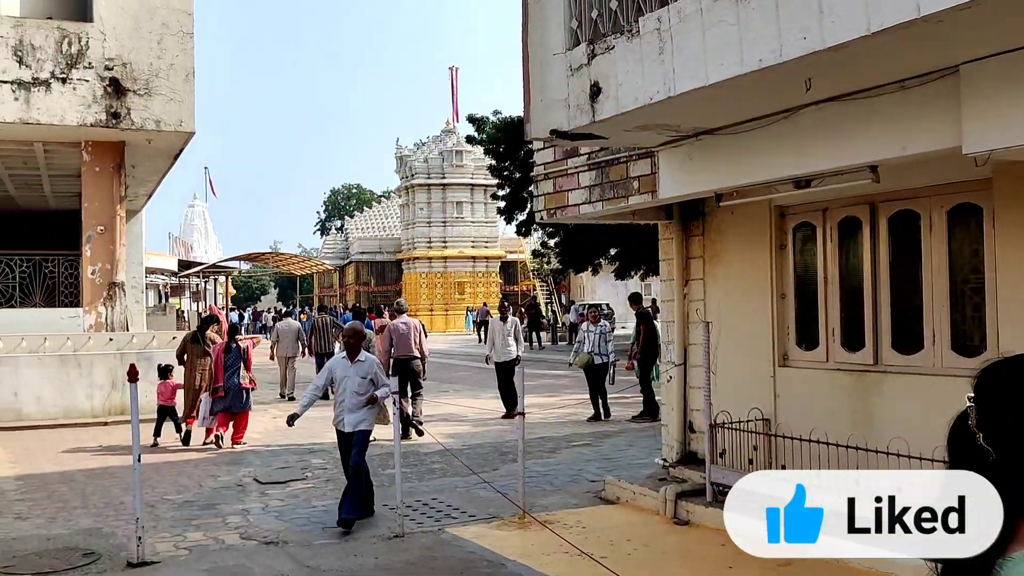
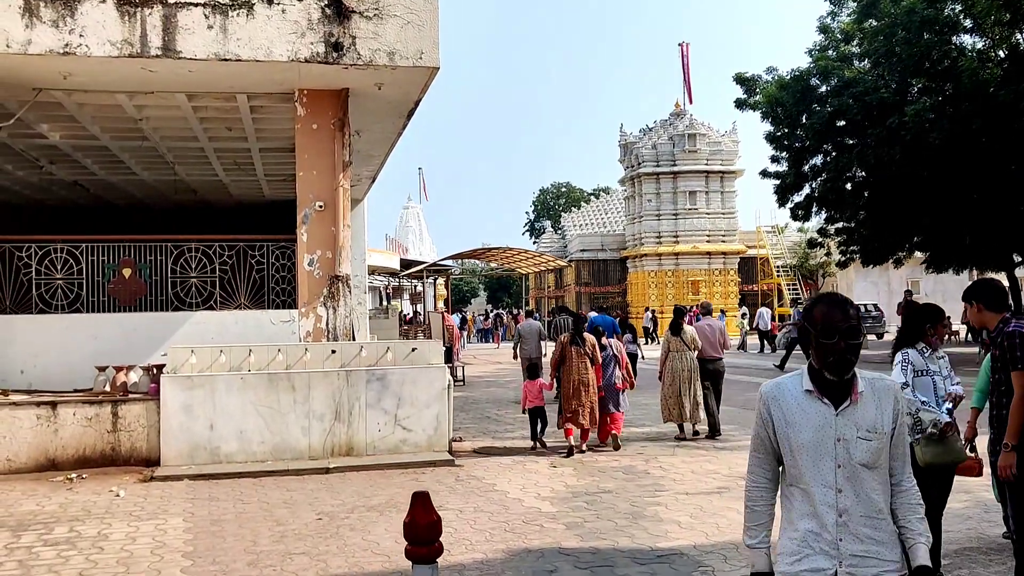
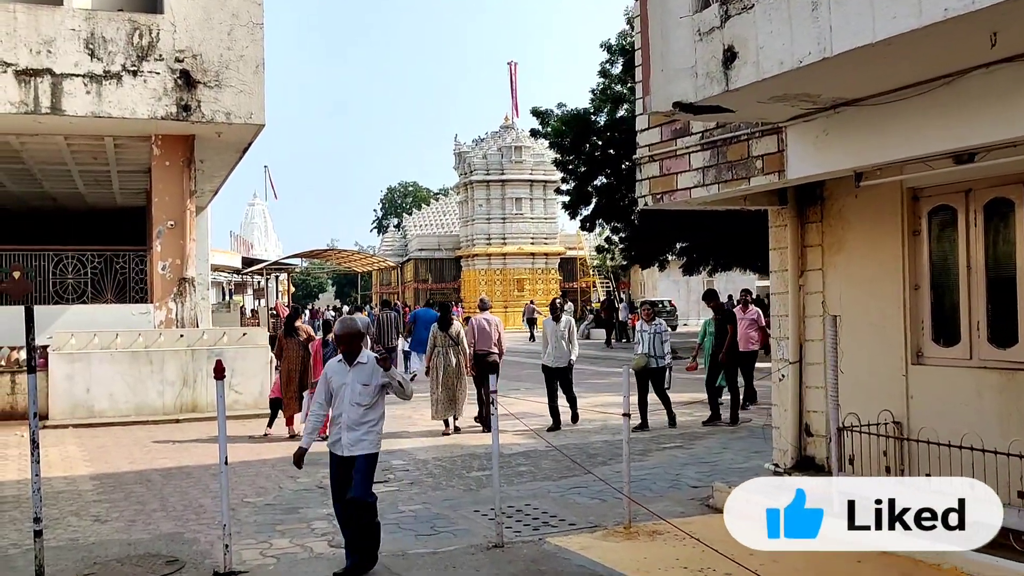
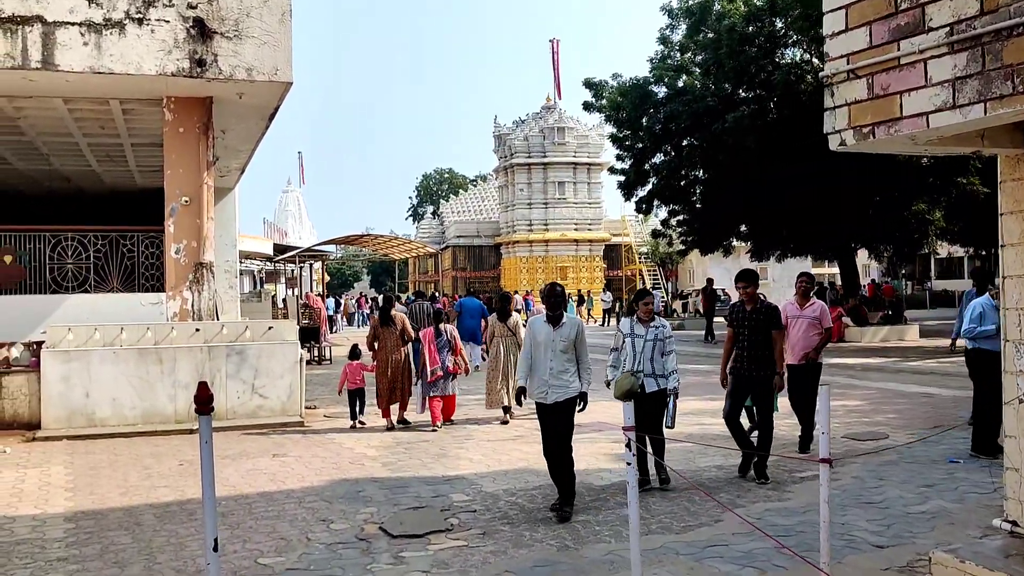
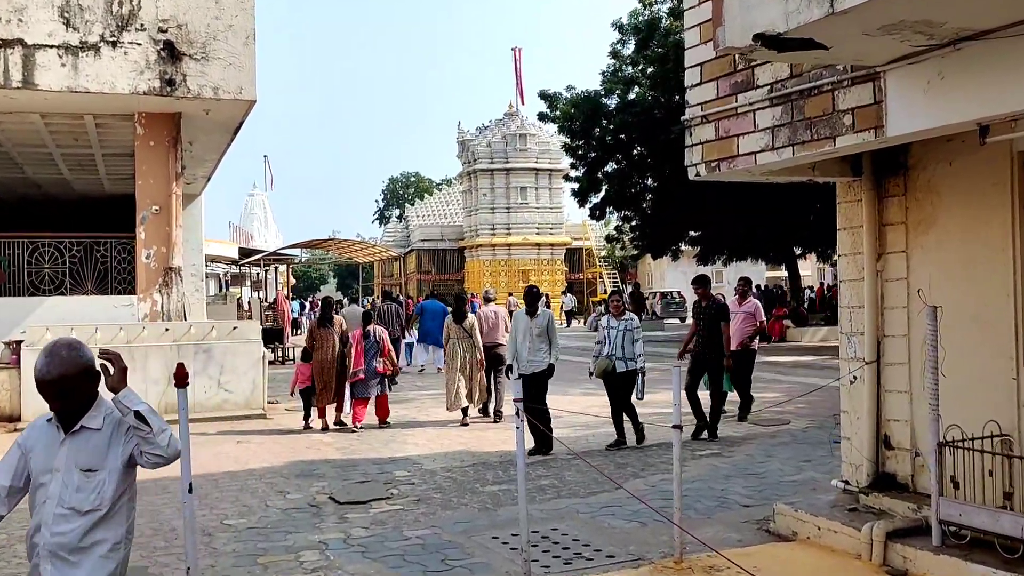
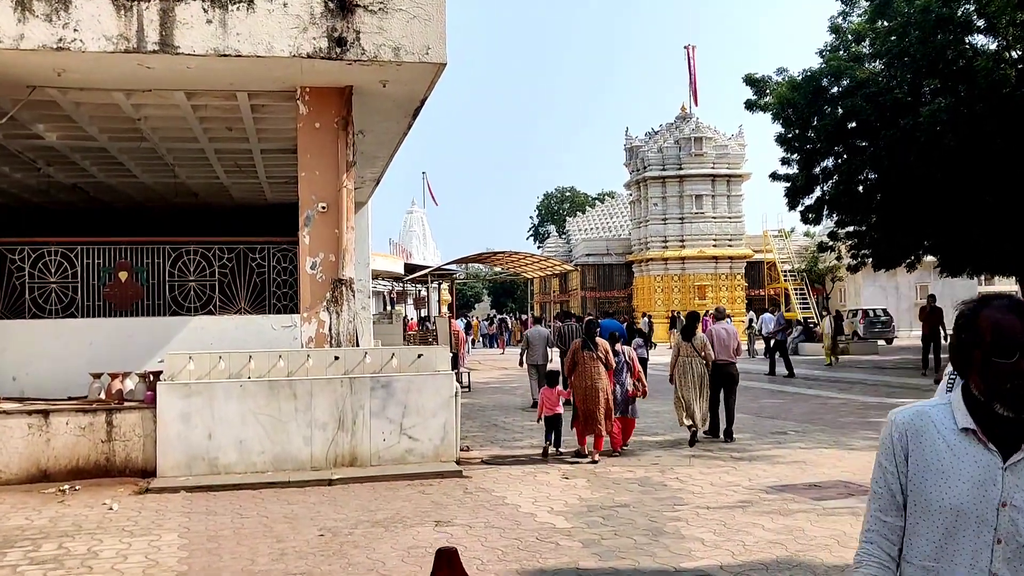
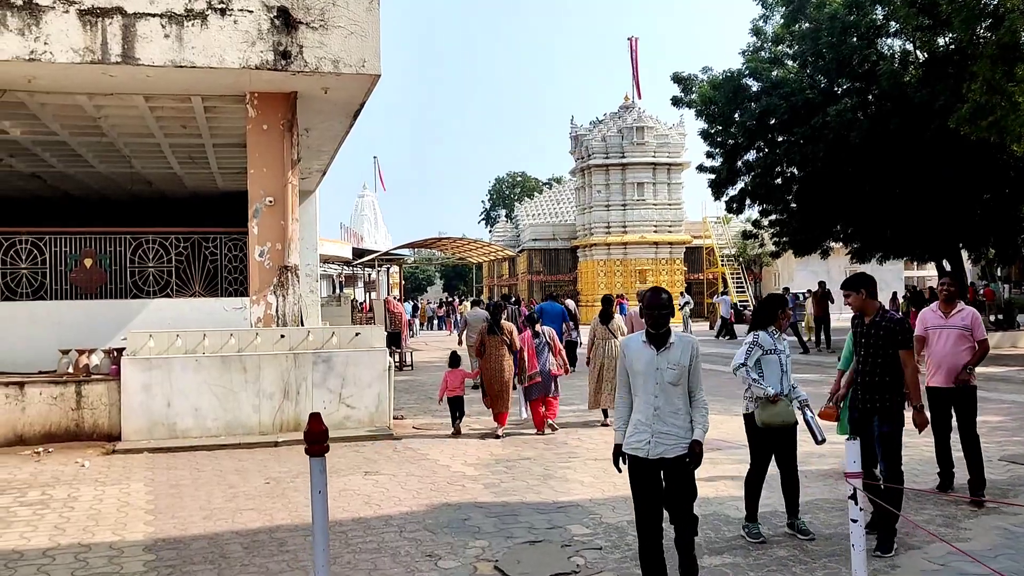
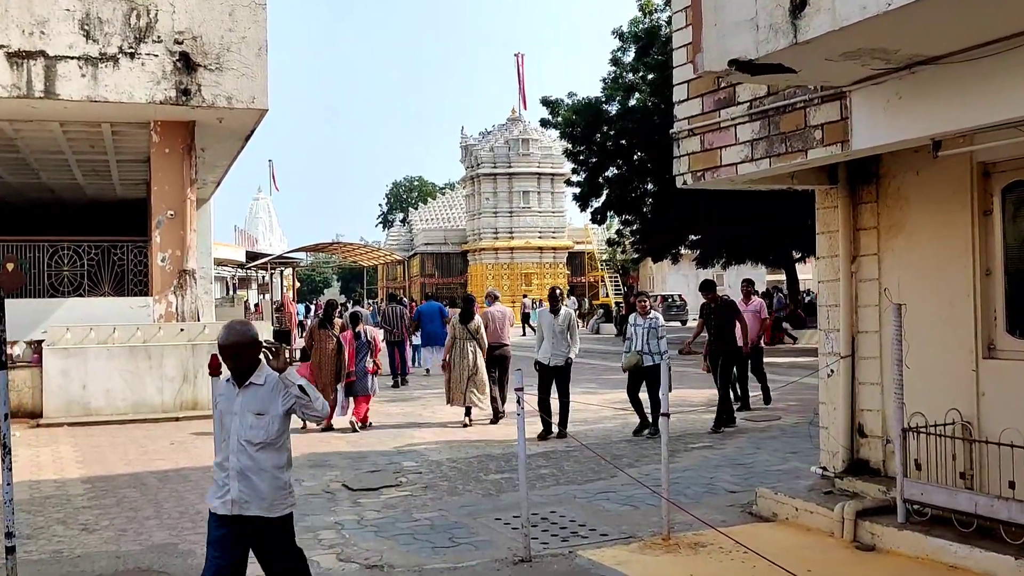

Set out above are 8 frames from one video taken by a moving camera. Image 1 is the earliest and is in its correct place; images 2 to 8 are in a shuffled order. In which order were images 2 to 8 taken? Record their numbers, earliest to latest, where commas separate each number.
3, 8, 5, 4, 7, 2, 6
